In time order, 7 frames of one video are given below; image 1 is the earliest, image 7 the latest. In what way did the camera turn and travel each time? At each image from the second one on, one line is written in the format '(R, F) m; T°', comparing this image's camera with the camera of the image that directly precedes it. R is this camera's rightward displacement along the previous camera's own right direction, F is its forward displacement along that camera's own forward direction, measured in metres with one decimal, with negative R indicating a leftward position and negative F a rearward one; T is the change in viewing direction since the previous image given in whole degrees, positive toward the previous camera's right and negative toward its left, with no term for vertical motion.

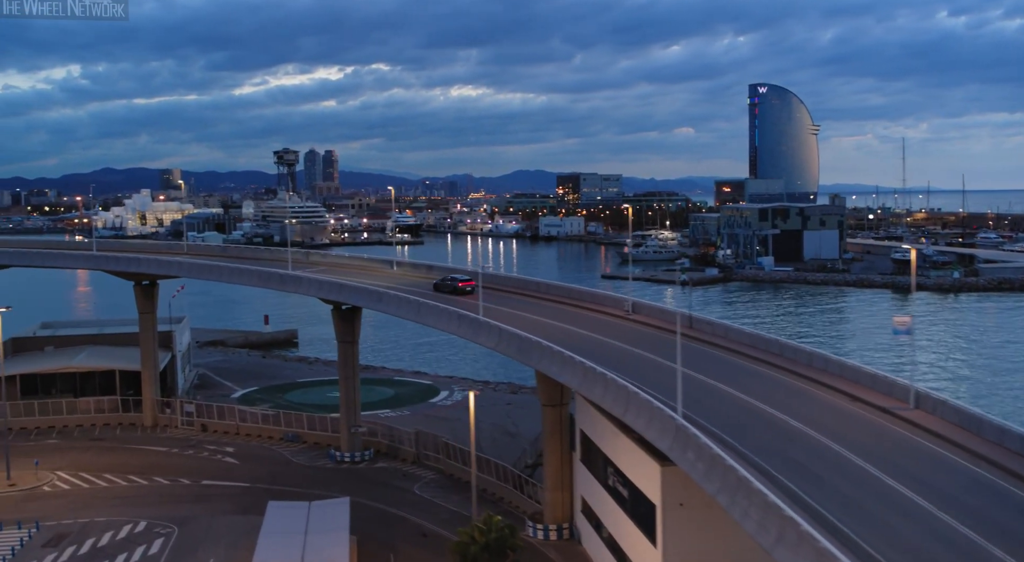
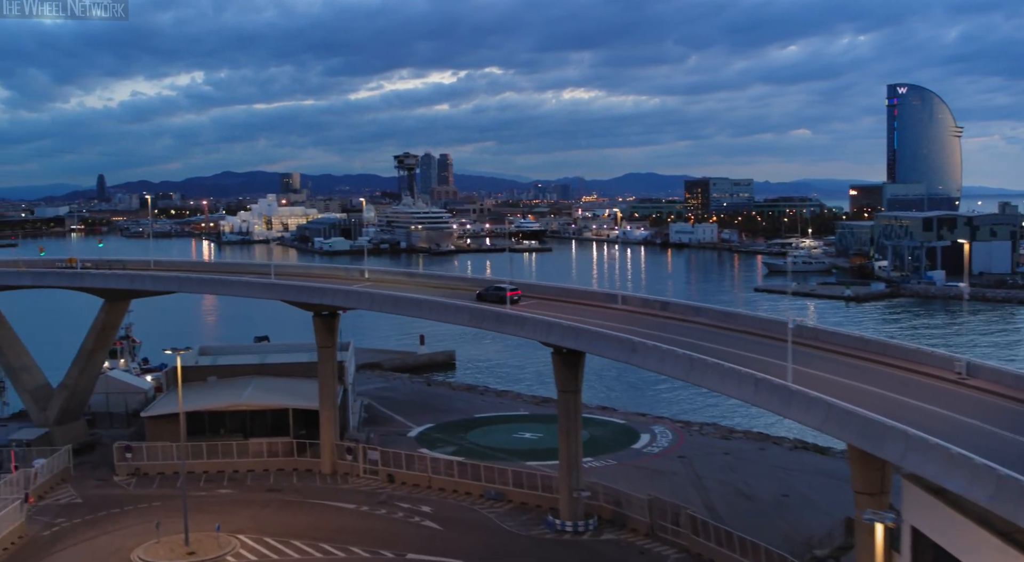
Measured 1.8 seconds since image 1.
(-2.7, +3.2) m; -6°
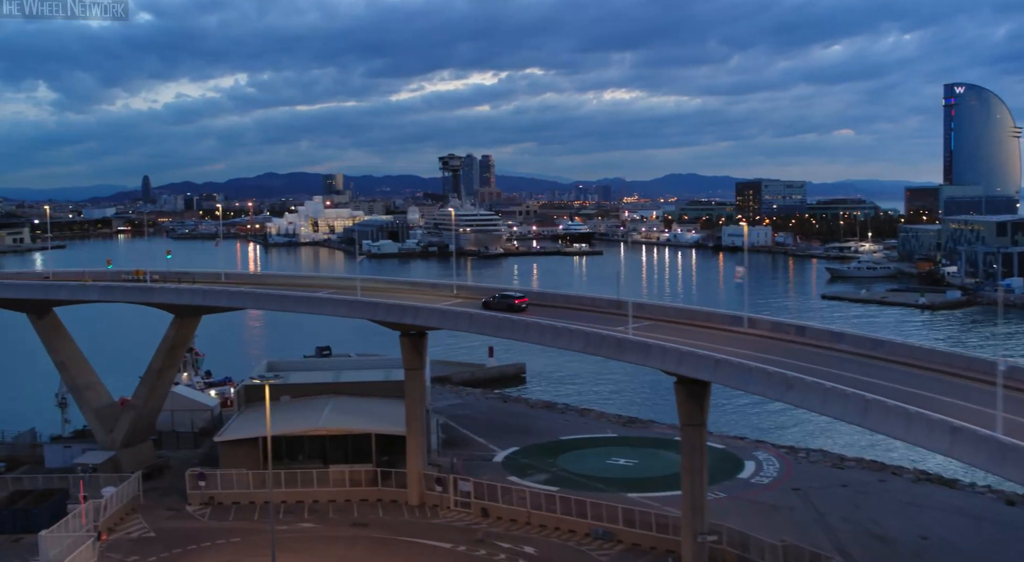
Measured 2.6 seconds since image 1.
(-1.3, +1.7) m; -2°
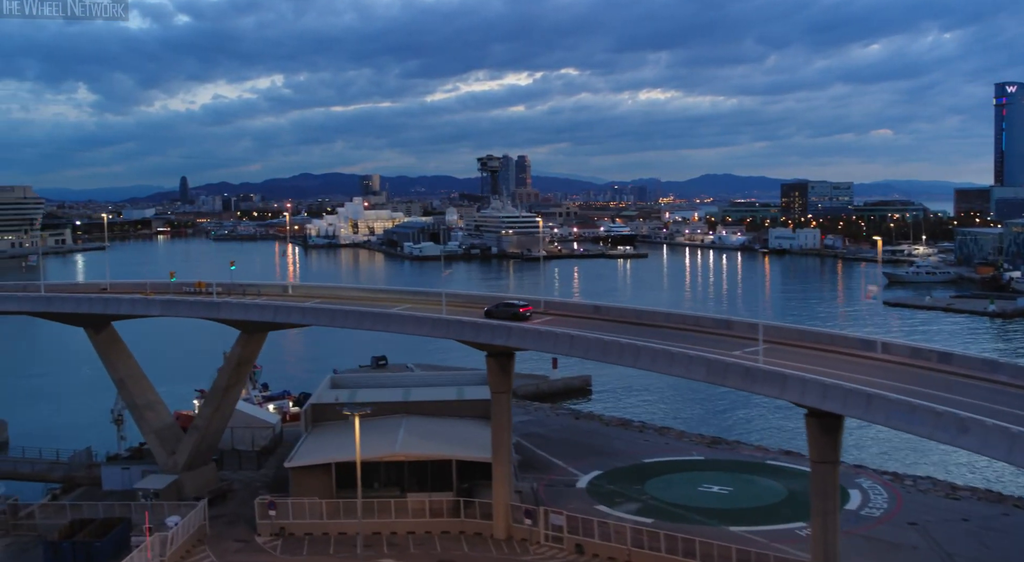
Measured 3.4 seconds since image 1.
(-1.1, +1.5) m; -2°
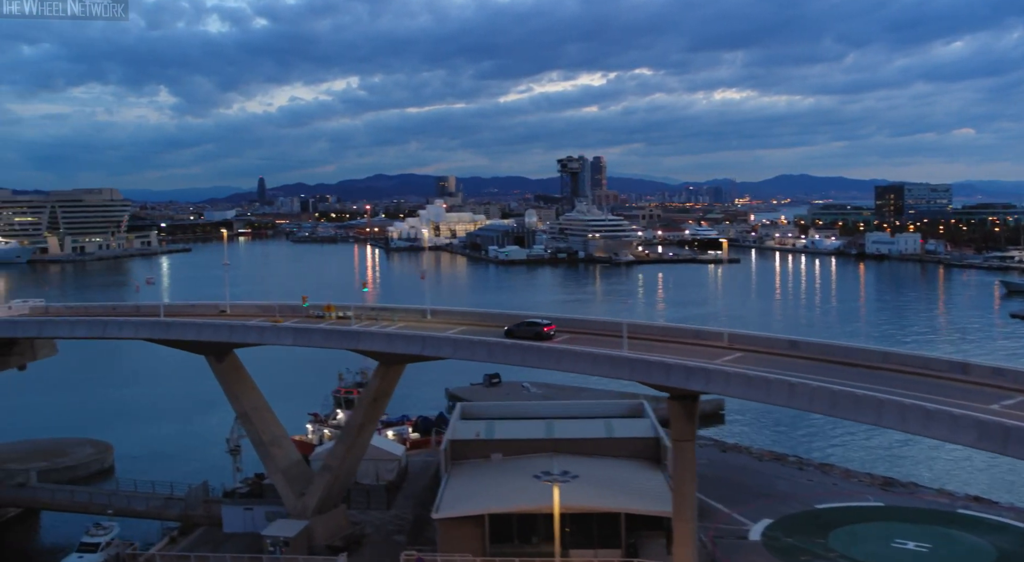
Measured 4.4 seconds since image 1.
(-1.8, +2.2) m; -4°
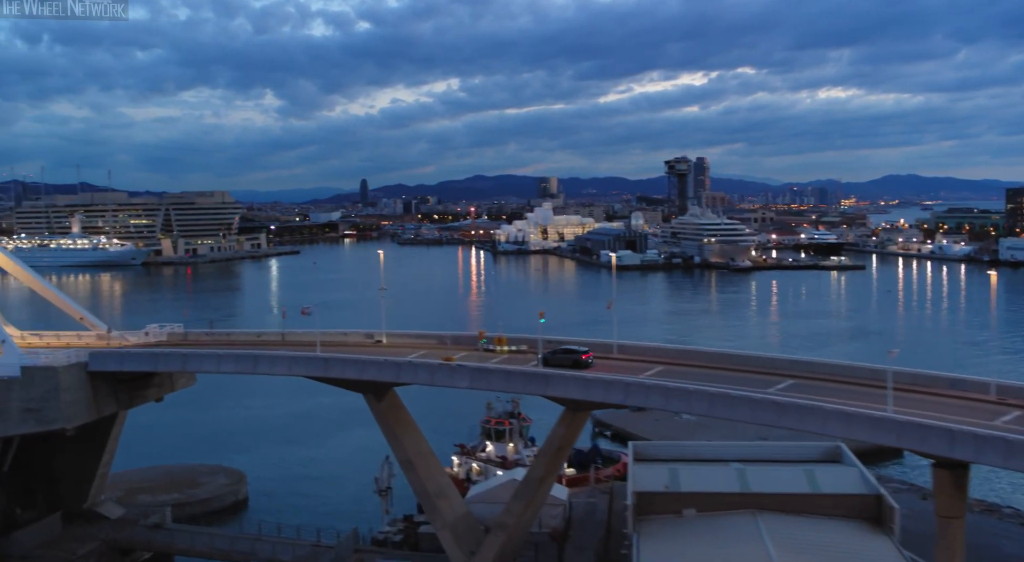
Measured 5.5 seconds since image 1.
(-1.7, +2.3) m; -6°
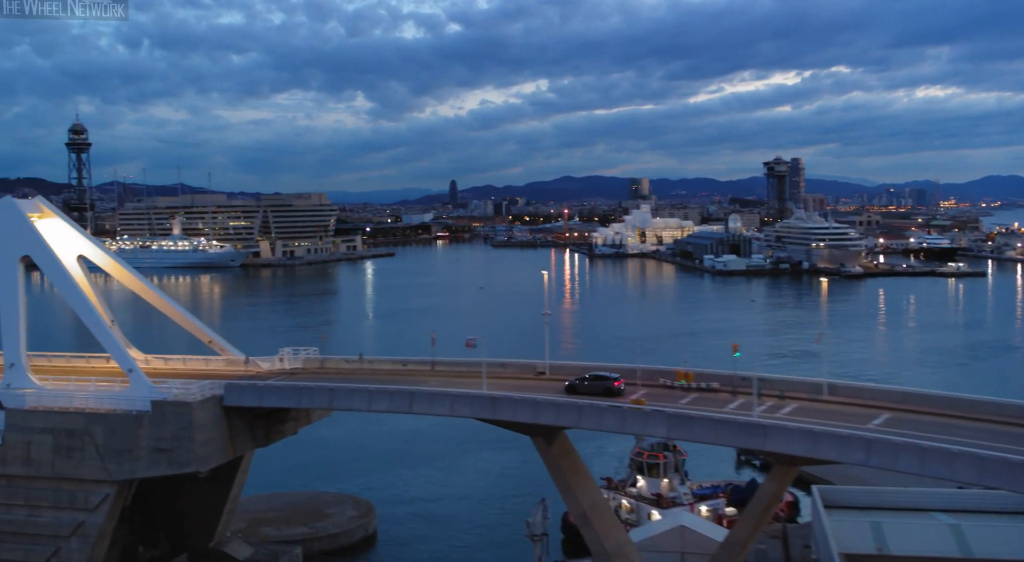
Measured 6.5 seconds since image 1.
(-1.4, +2.0) m; -5°
